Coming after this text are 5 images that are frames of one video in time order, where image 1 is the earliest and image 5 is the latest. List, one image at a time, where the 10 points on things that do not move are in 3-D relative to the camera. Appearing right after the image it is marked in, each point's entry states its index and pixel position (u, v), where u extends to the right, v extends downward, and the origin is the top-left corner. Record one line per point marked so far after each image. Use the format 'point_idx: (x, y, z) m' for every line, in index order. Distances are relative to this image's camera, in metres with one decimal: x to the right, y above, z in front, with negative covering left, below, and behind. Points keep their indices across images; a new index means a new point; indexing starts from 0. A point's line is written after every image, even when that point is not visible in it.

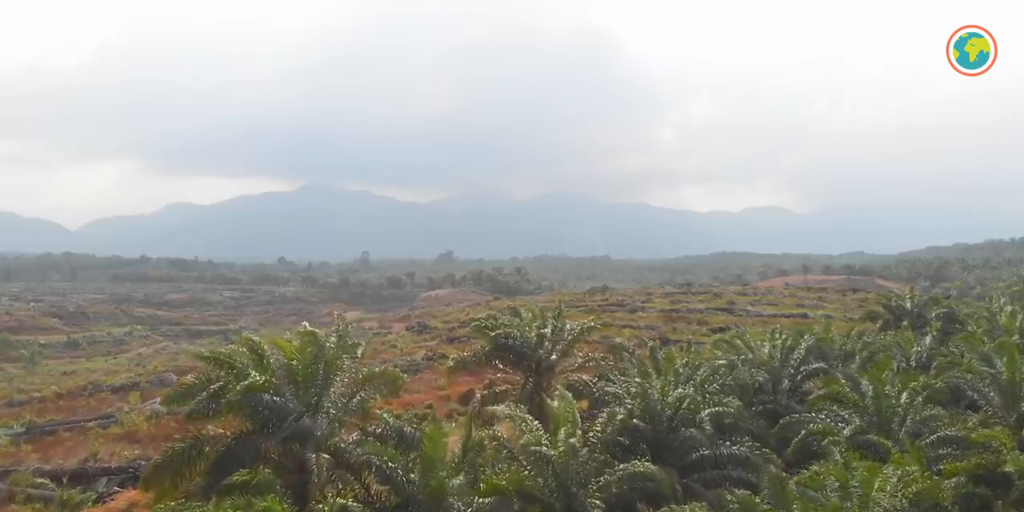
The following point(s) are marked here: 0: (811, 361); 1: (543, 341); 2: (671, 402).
0: (+9.2, -3.3, +19.7) m
1: (+0.8, -2.1, +15.3) m
2: (+3.1, -2.9, +12.7) m
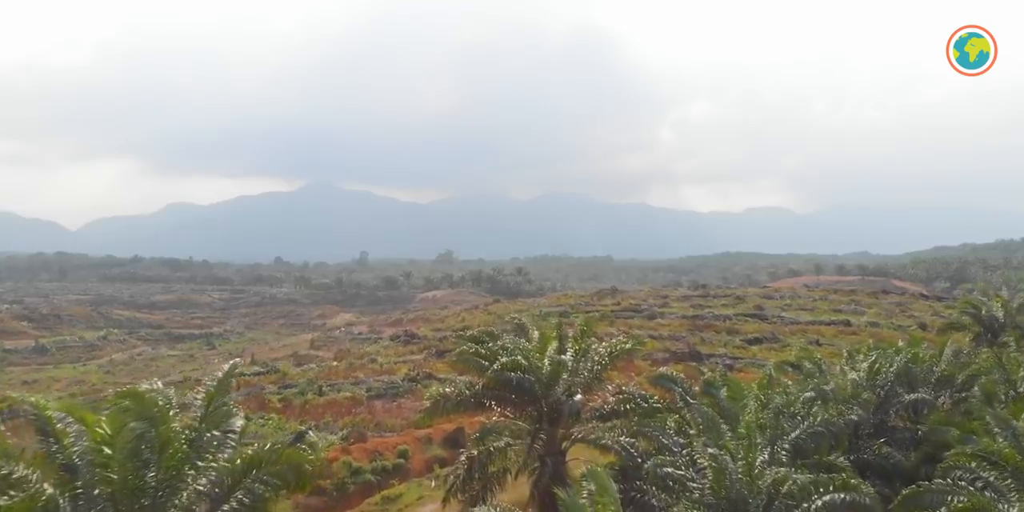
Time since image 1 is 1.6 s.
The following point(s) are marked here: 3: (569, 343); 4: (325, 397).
0: (+9.2, -3.3, +15.0) m
1: (+0.8, -2.0, +10.6) m
2: (+3.2, -2.9, +8.0) m
3: (+1.0, -1.6, +11.7) m
4: (-5.8, -4.4, +19.8) m
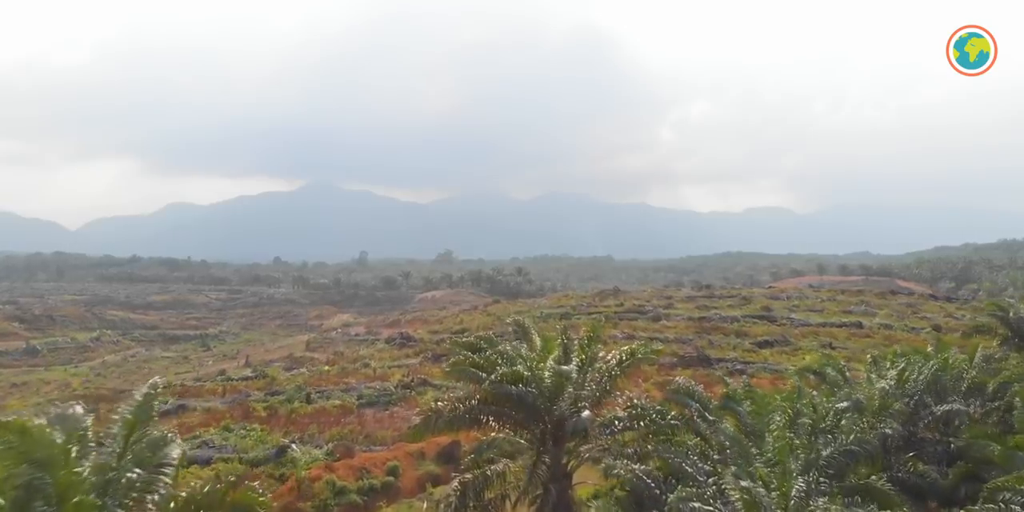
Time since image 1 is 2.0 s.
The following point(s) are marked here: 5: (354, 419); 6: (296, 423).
0: (+9.2, -3.2, +13.8) m
1: (+0.8, -1.9, +9.5) m
2: (+3.2, -2.8, +6.8) m
3: (+1.0, -1.6, +10.5) m
4: (-5.8, -4.4, +18.6) m
5: (-4.2, -4.3, +16.9) m
6: (-5.8, -4.4, +16.9) m
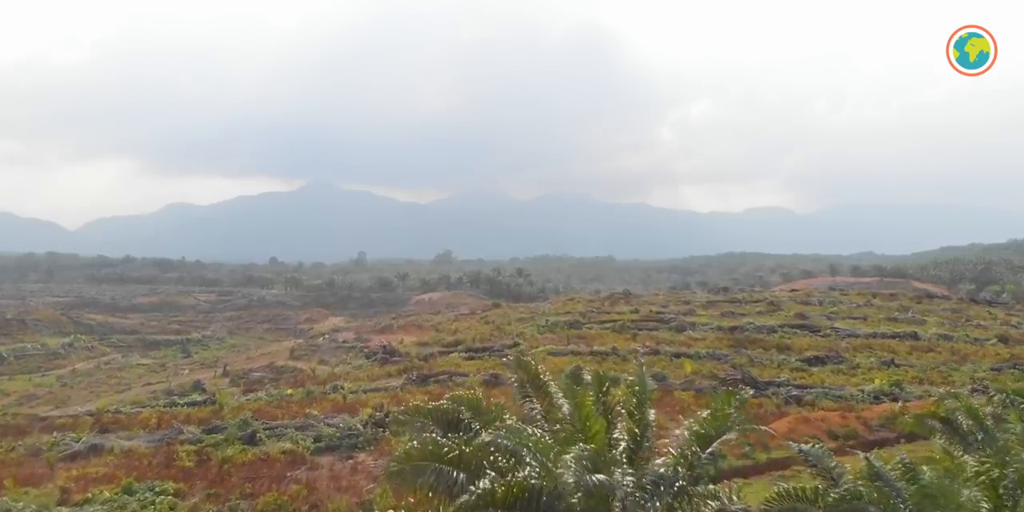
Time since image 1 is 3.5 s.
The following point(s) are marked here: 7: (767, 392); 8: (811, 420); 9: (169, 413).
0: (+9.3, -3.2, +9.5) m
1: (+0.8, -1.9, +5.2) m
2: (+3.2, -2.8, +2.5) m
3: (+1.1, -1.6, +6.2) m
4: (-5.8, -4.4, +14.3) m
5: (-4.2, -4.4, +12.6) m
6: (-5.7, -4.4, +12.6) m
7: (+7.2, -3.9, +18.0) m
8: (+7.6, -4.2, +16.1) m
9: (-10.7, -4.9, +19.8) m
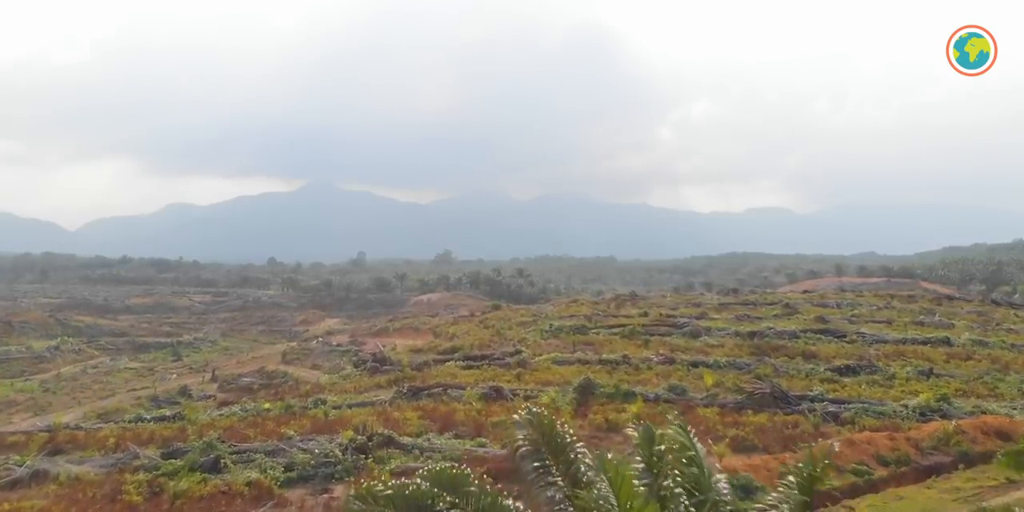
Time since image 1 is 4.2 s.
0: (+9.3, -3.2, +7.5) m
1: (+0.9, -1.9, +3.2) m
2: (+3.3, -2.8, +0.5) m
3: (+1.1, -1.6, +4.2) m
4: (-5.7, -4.4, +12.3) m
5: (-4.1, -4.3, +10.6) m
6: (-5.7, -4.4, +10.6) m
7: (+7.3, -3.9, +16.0) m
8: (+7.6, -4.1, +14.1) m
9: (-10.6, -4.9, +17.8) m
